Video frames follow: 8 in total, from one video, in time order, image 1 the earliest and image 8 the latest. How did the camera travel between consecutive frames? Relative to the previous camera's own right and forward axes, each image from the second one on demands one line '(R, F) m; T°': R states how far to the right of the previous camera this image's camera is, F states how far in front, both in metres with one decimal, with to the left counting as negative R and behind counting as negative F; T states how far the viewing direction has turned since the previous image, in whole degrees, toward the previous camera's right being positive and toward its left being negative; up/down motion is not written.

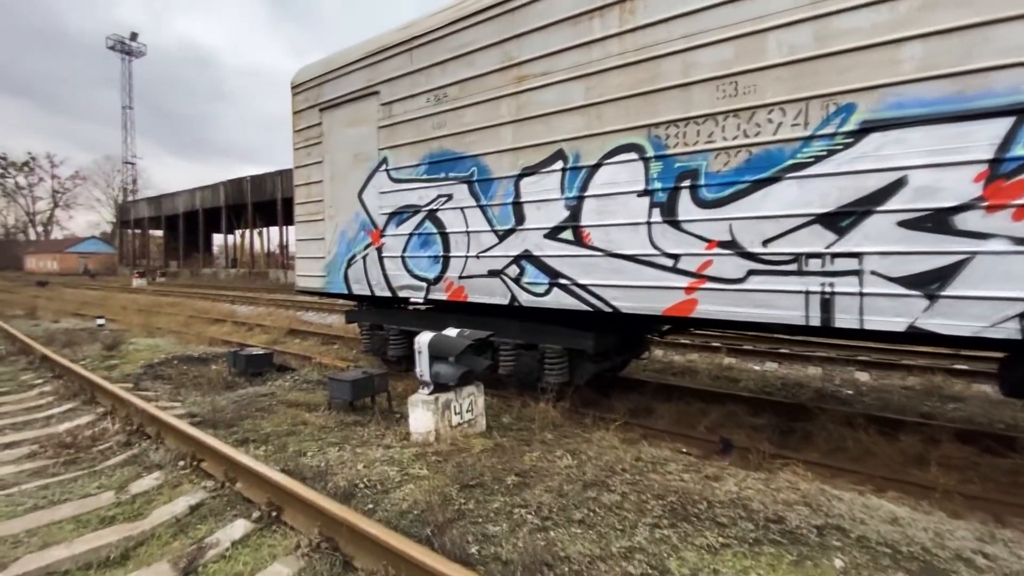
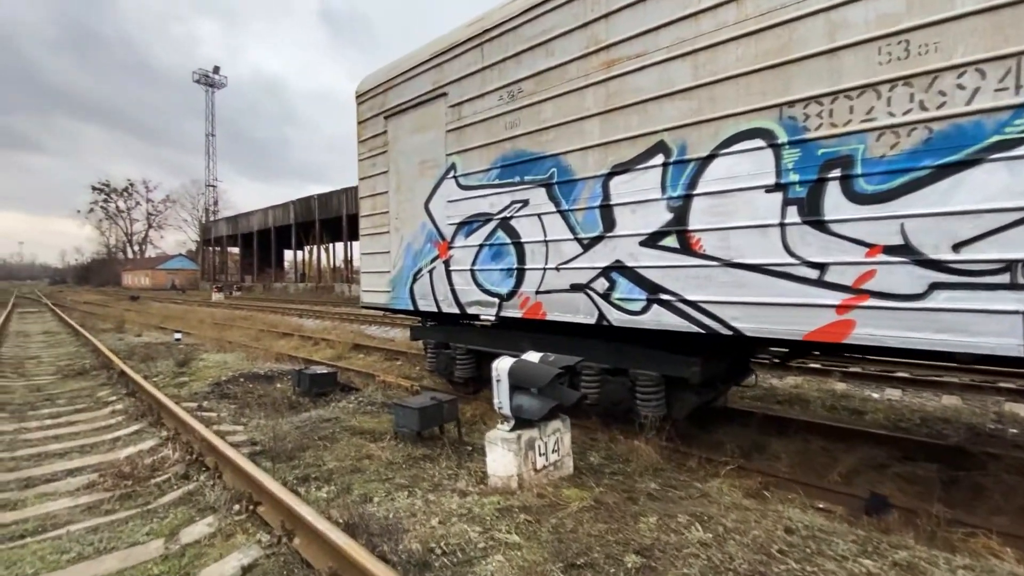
(-0.3, +0.7) m; -7°
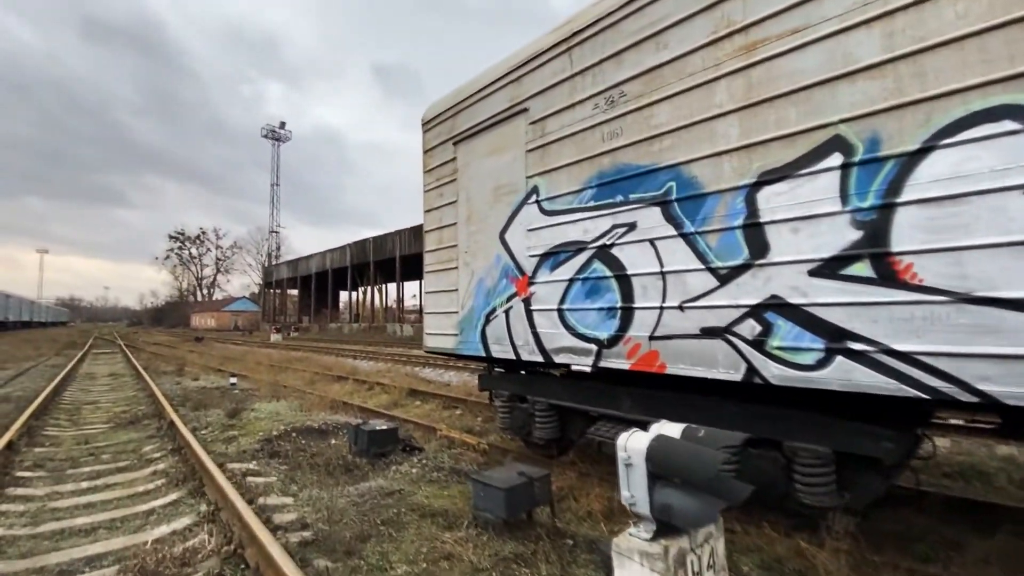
(-0.5, +1.0) m; -5°
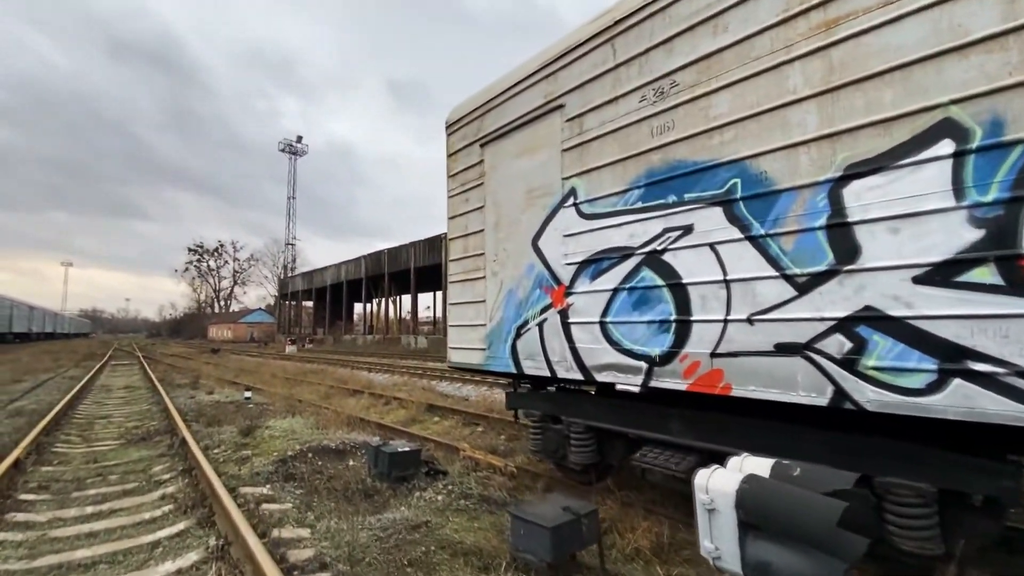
(-0.2, +0.4) m; -2°
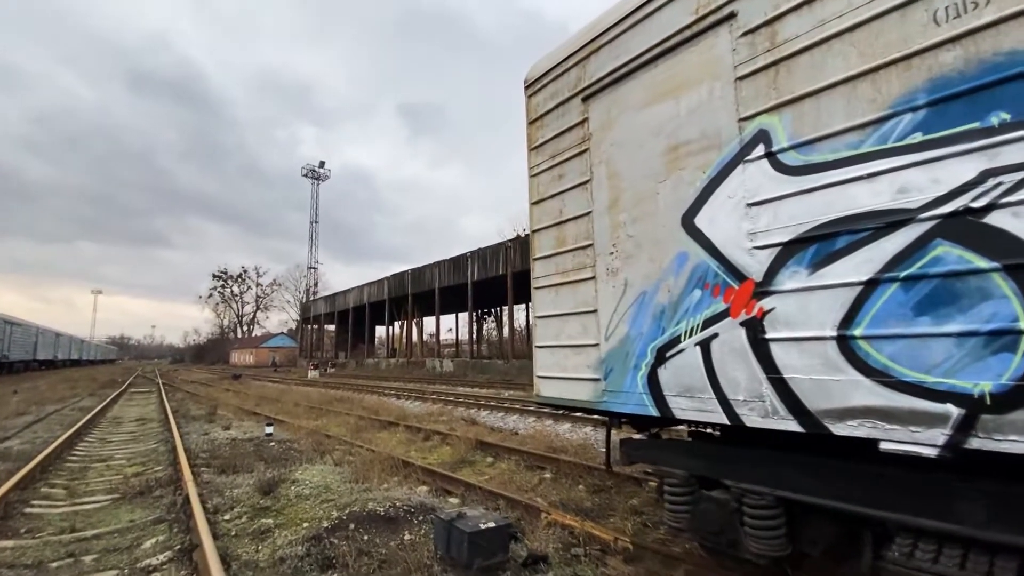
(-0.9, +1.6) m; -2°
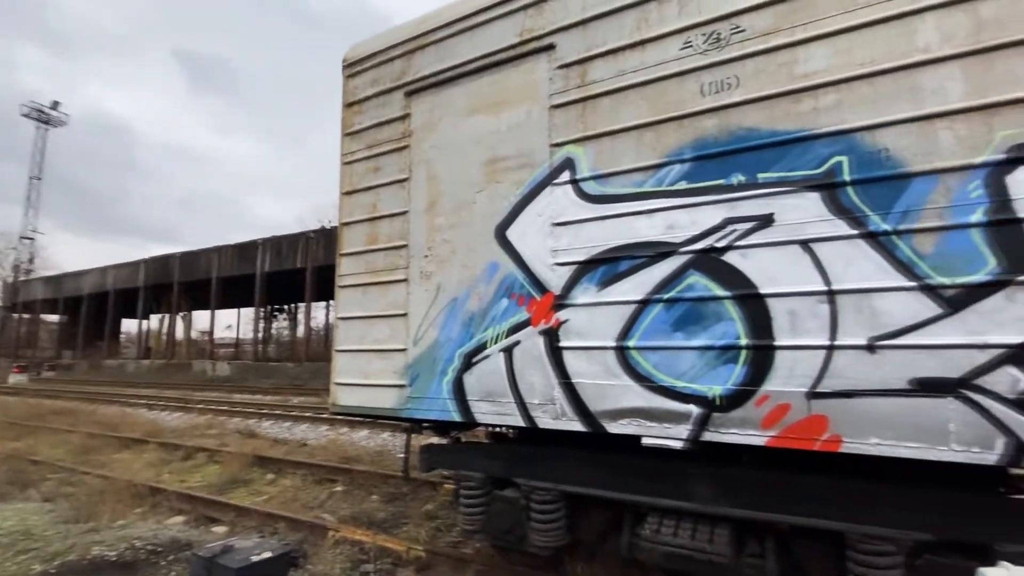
(0.0, +0.1) m; +23°
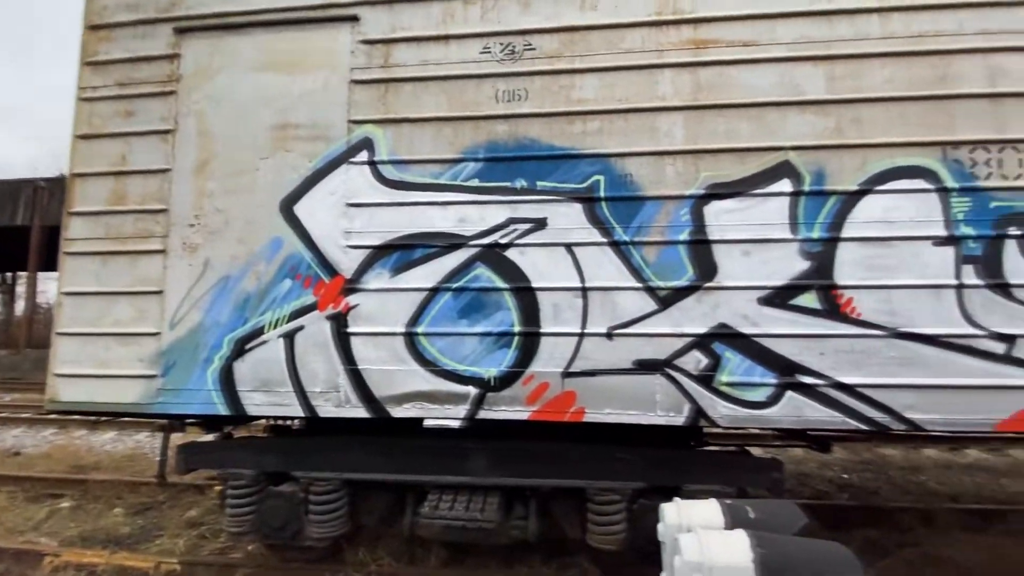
(+0.2, -0.1) m; +22°
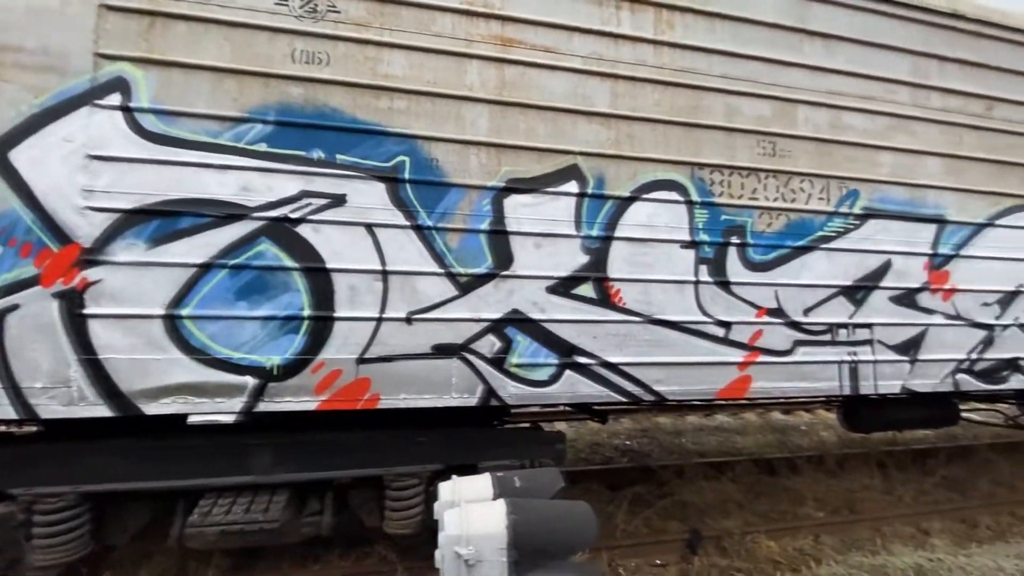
(+0.3, 0.0) m; +19°
